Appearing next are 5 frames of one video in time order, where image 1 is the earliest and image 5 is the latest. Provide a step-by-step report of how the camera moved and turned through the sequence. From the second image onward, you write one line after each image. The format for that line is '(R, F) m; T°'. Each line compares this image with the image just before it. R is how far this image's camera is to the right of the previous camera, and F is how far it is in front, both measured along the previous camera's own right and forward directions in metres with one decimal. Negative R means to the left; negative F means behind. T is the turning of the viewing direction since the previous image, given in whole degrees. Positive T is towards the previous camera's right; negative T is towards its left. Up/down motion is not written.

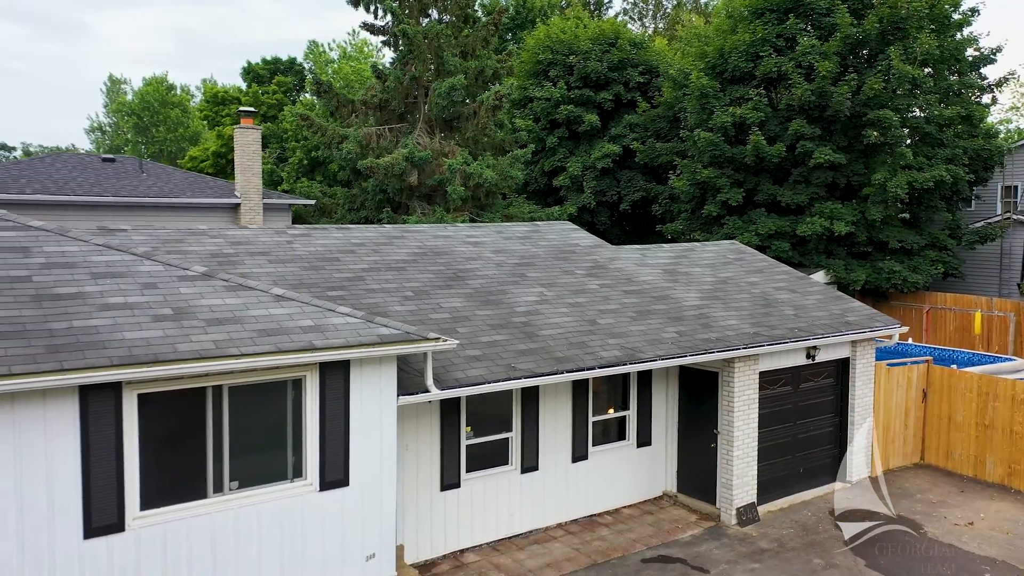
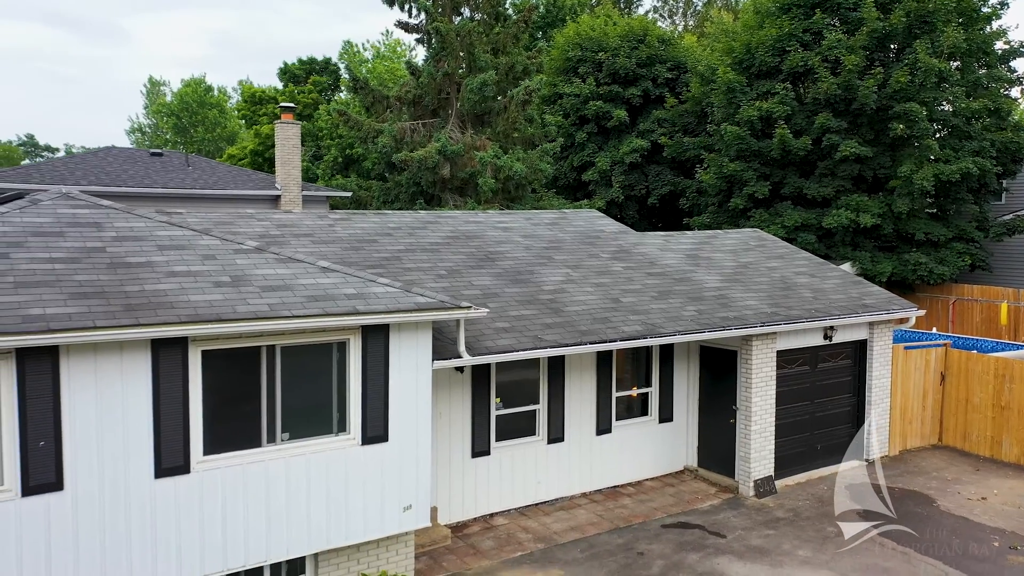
(0.0, -0.6) m; -2°
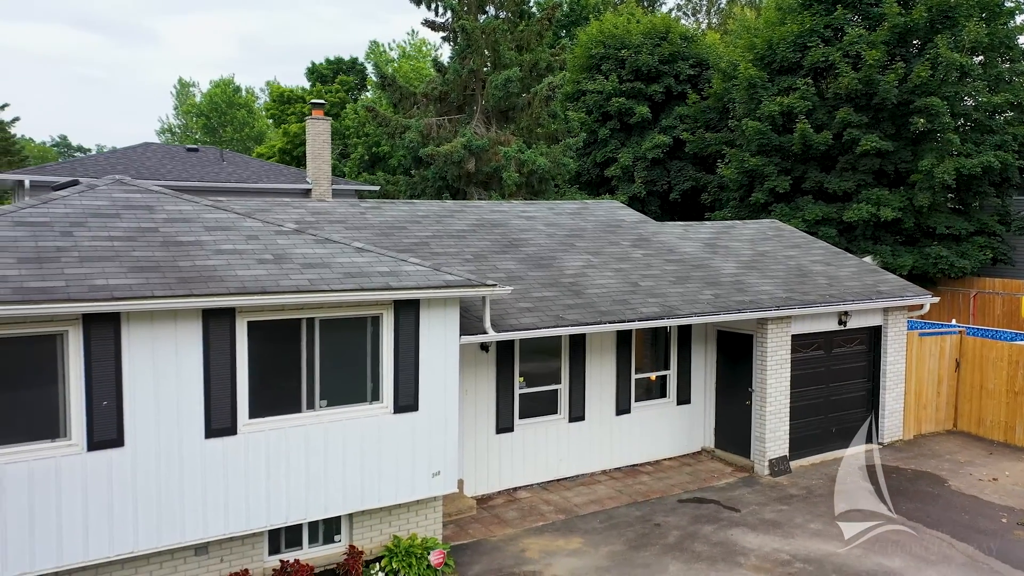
(0.0, -0.5) m; -2°
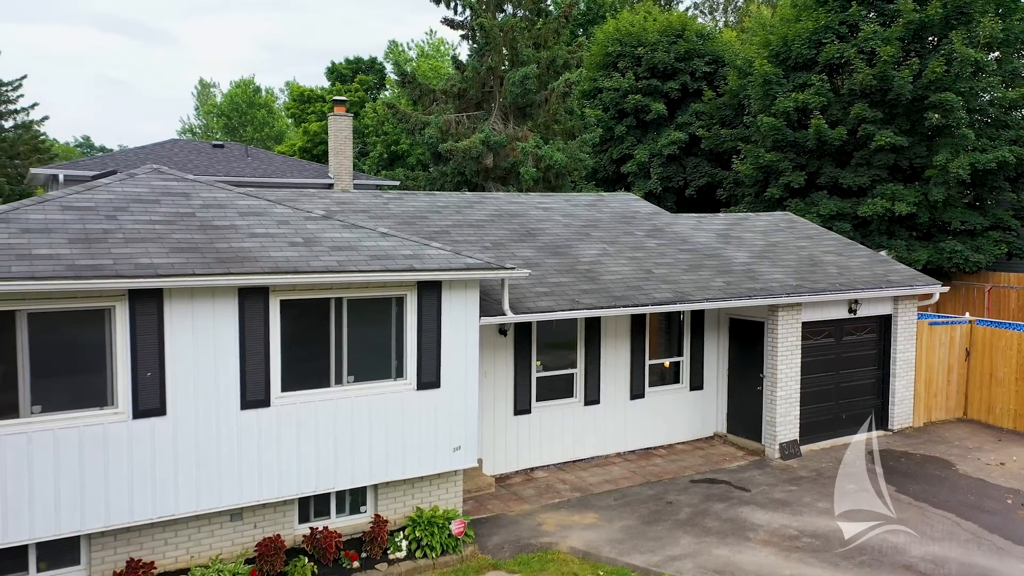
(0.0, -0.4) m; -1°
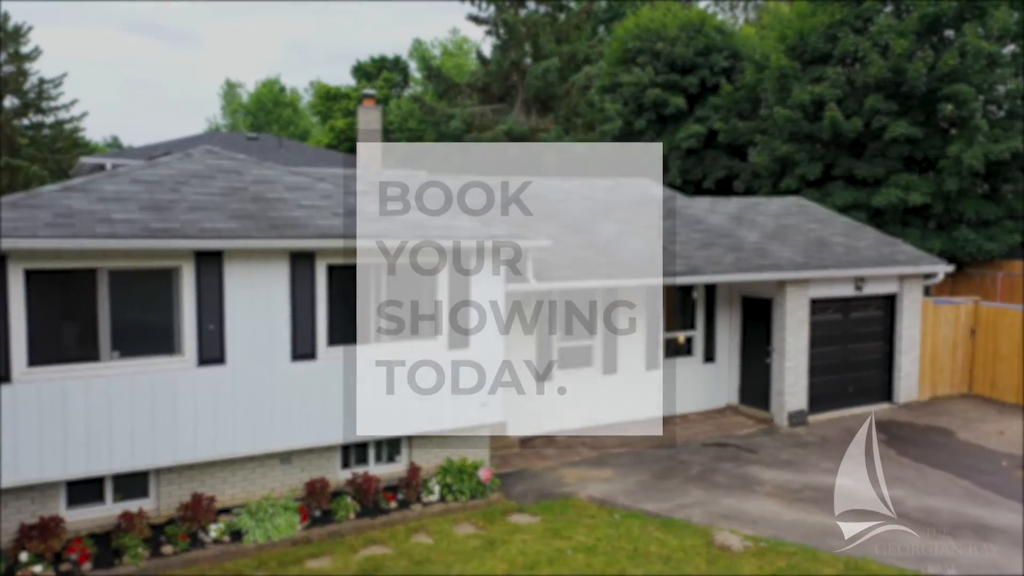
(0.0, -0.7) m; -1°
